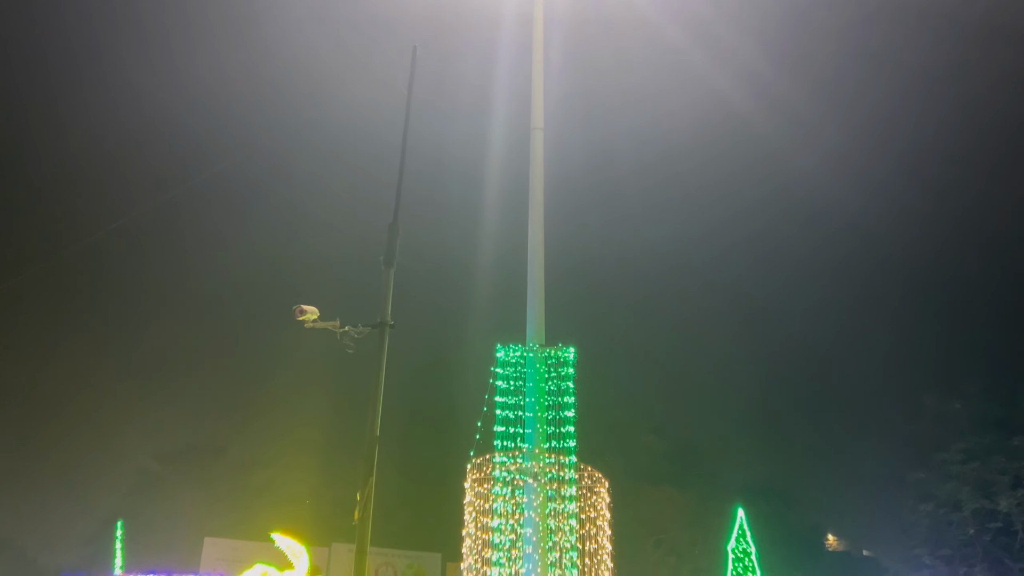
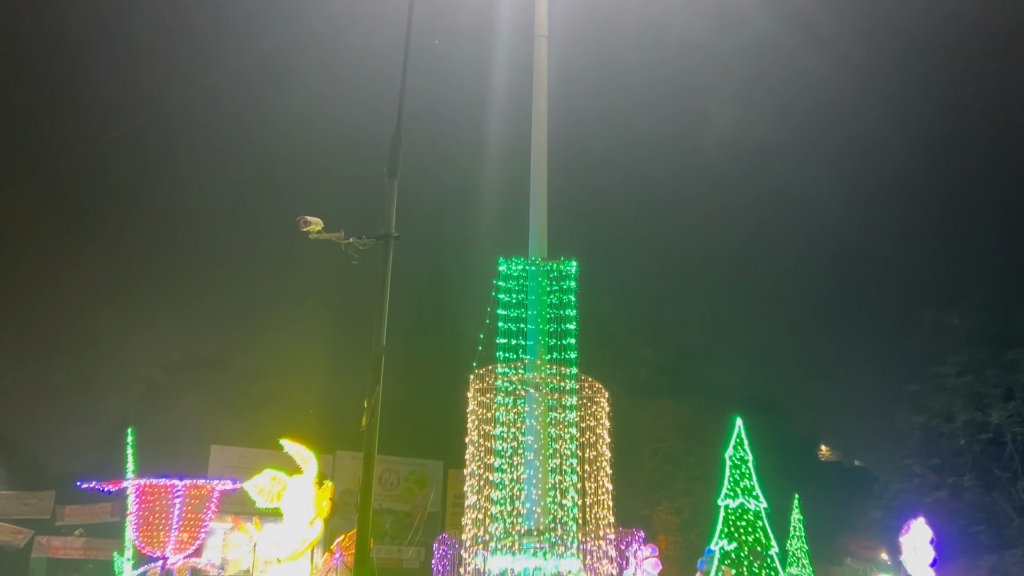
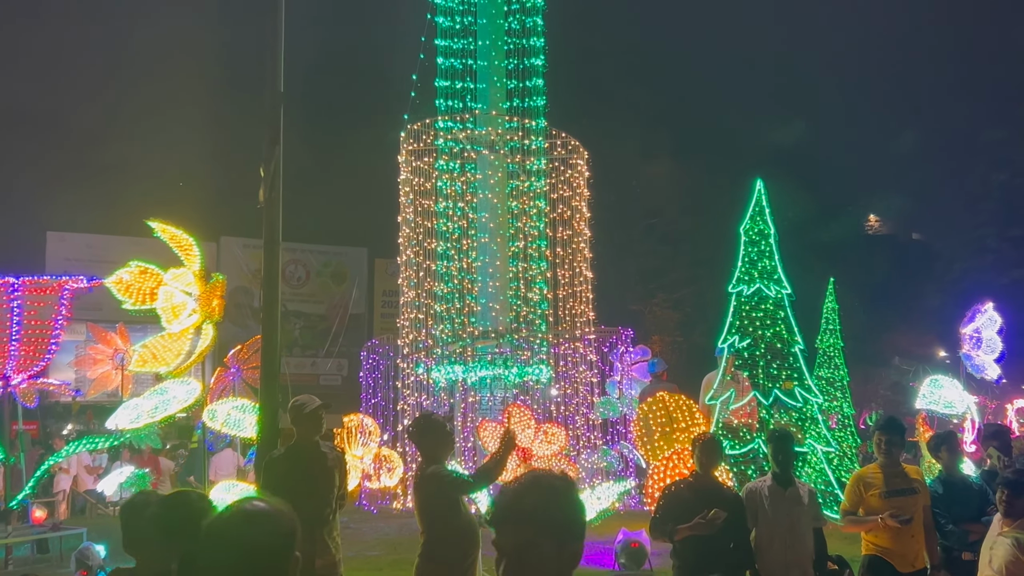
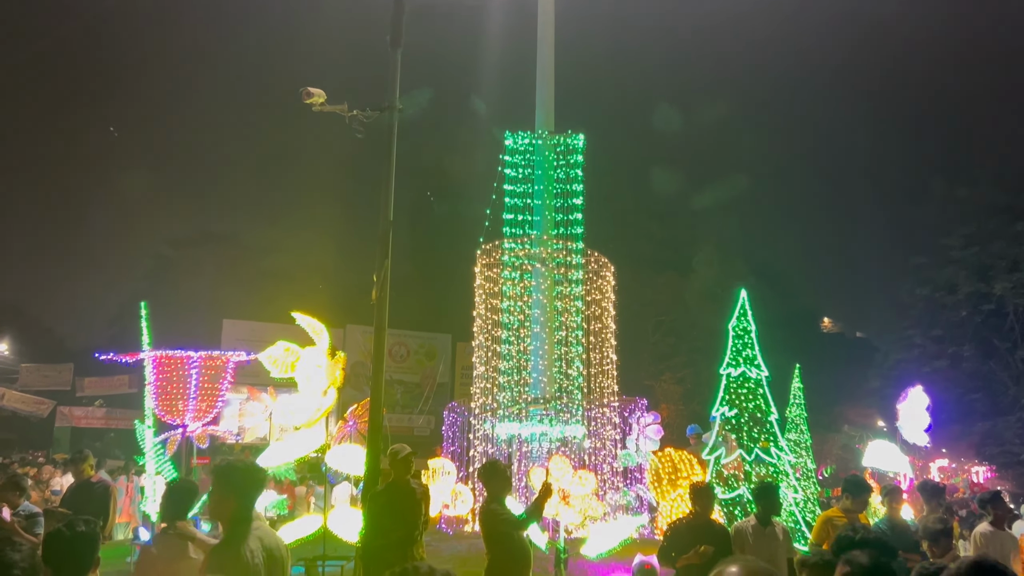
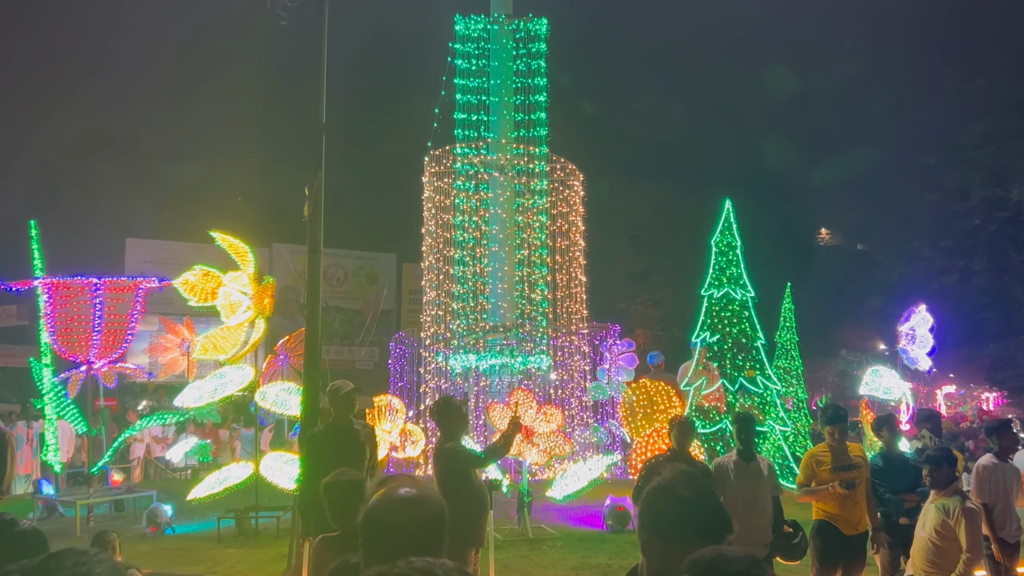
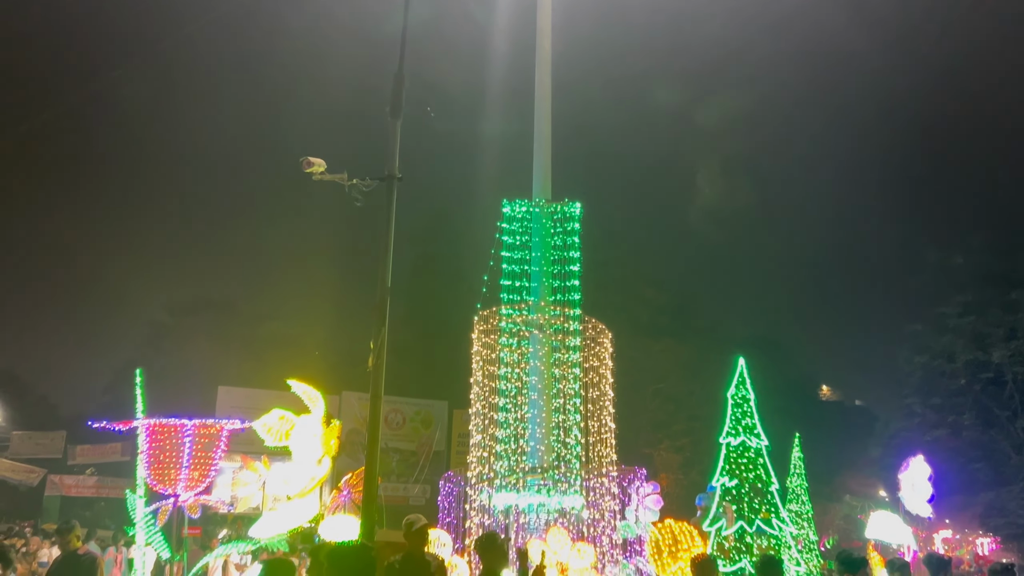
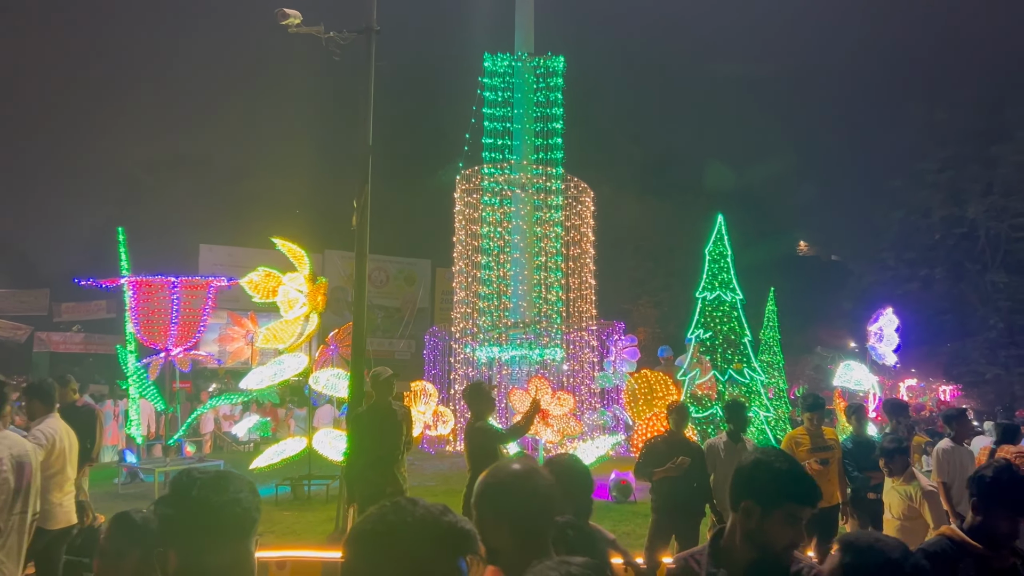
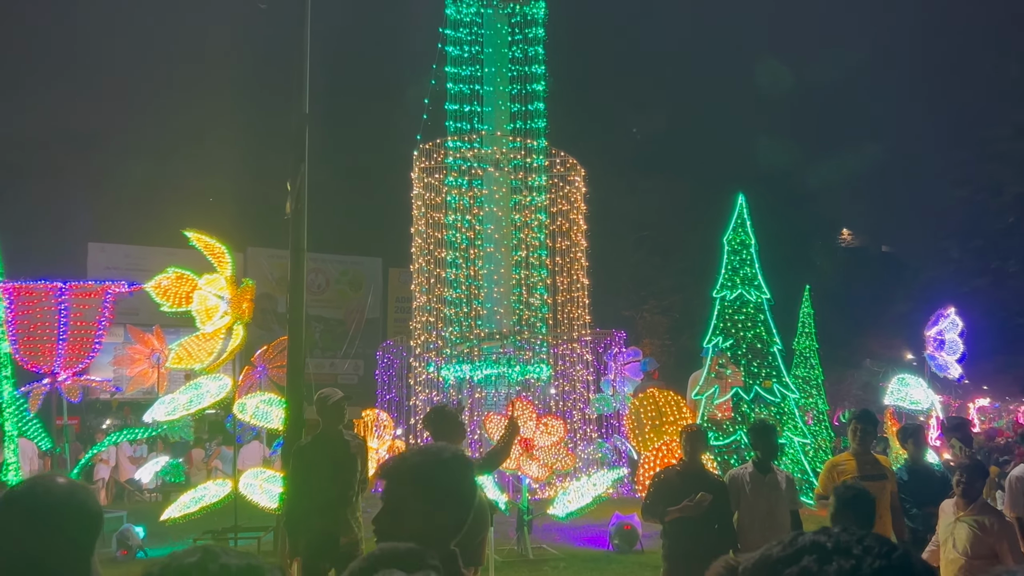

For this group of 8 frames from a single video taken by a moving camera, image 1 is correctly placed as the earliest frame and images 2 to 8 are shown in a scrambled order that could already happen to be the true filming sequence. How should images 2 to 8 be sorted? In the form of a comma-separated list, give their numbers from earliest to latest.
2, 6, 4, 7, 5, 3, 8
